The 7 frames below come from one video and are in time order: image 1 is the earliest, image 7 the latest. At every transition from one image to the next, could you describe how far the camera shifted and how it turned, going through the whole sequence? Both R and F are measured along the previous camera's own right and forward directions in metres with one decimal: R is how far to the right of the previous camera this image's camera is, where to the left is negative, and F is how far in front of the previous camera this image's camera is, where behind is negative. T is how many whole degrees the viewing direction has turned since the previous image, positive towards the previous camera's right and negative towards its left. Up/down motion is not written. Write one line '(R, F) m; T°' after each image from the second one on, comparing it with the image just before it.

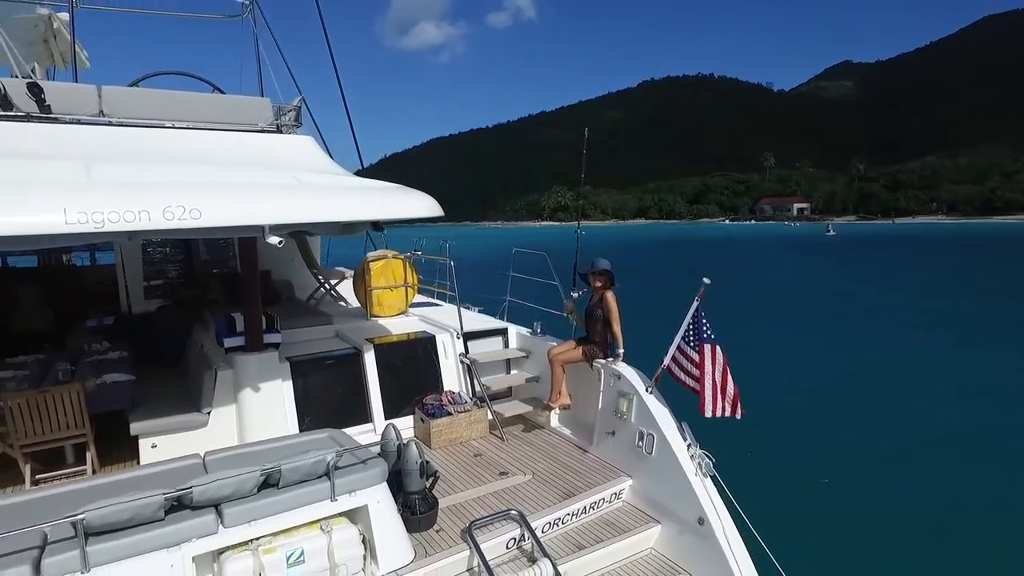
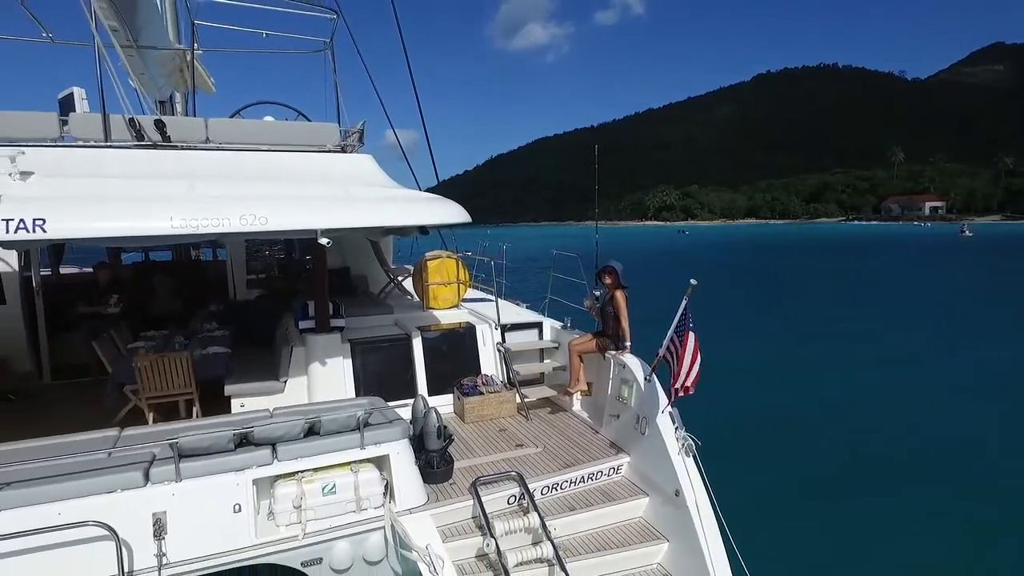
(+0.7, -0.6) m; -9°
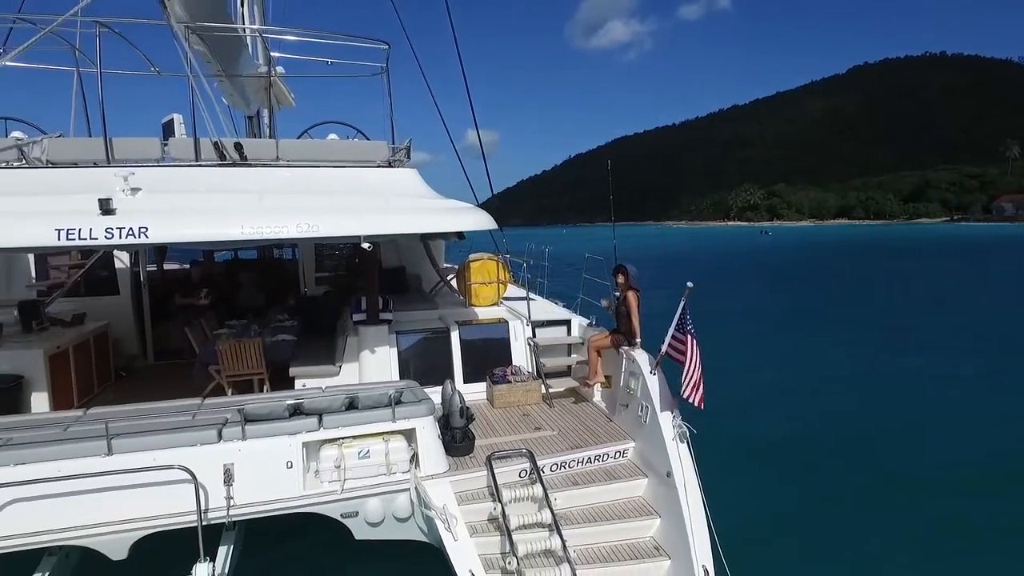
(+0.5, -0.6) m; -7°
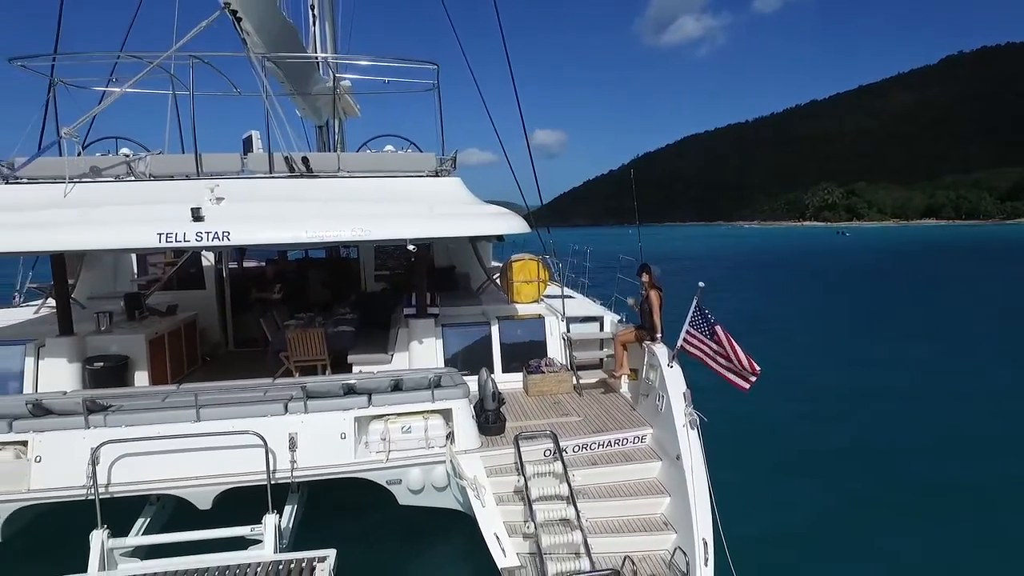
(+0.3, -0.5) m; -6°
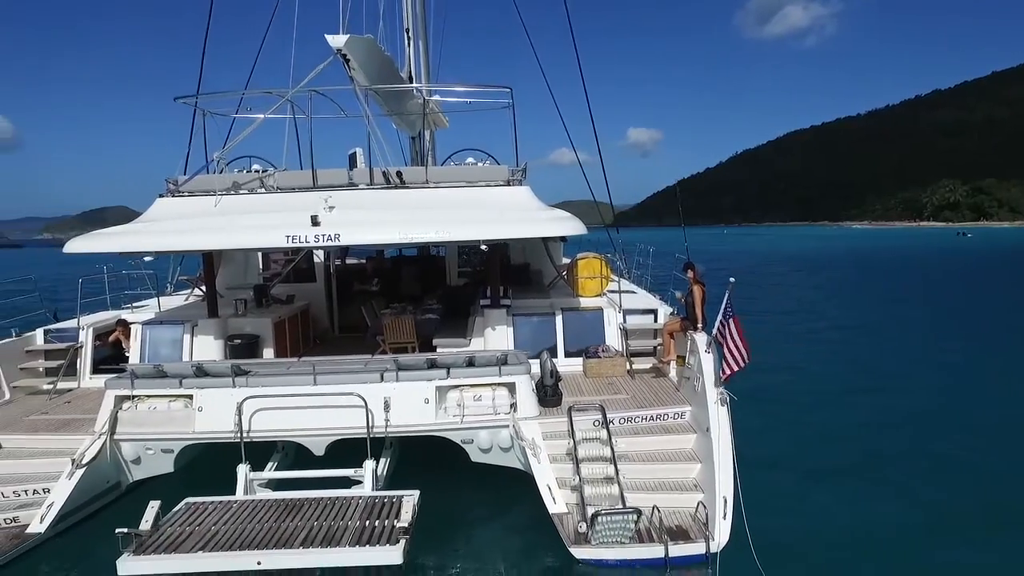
(+0.3, -1.0) m; -8°
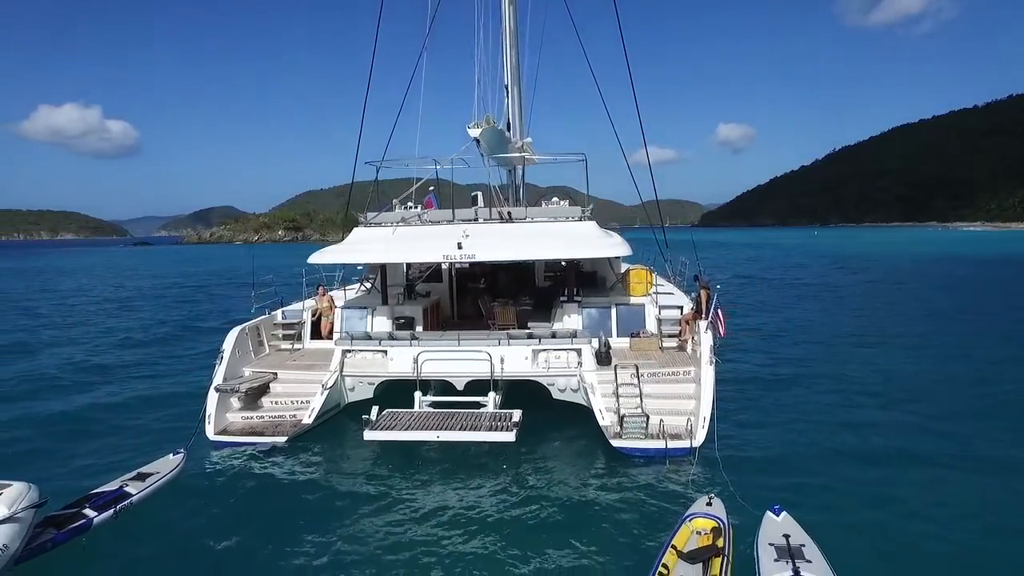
(+0.2, -3.8) m; -7°
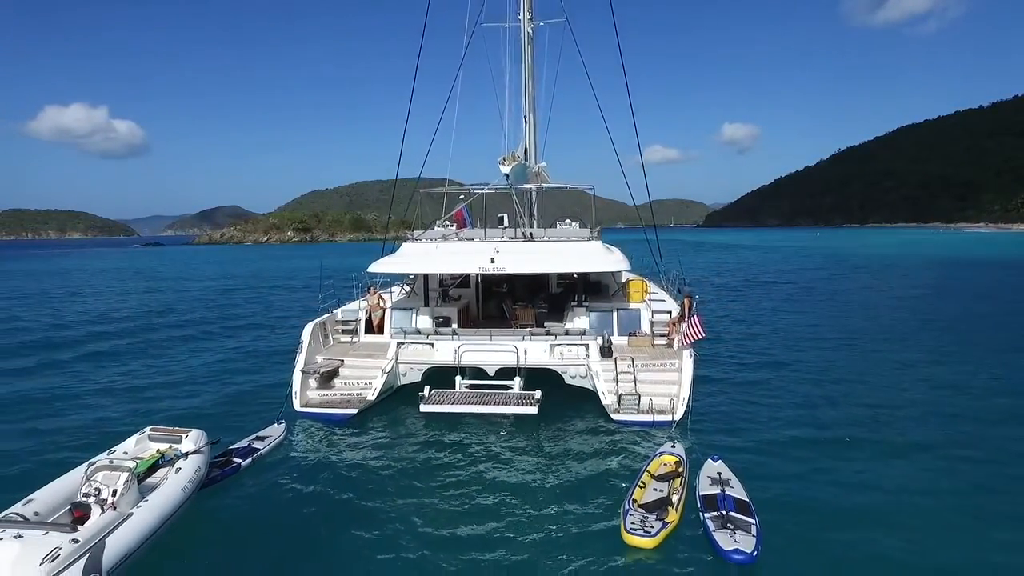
(-0.4, -2.6) m; 0°
